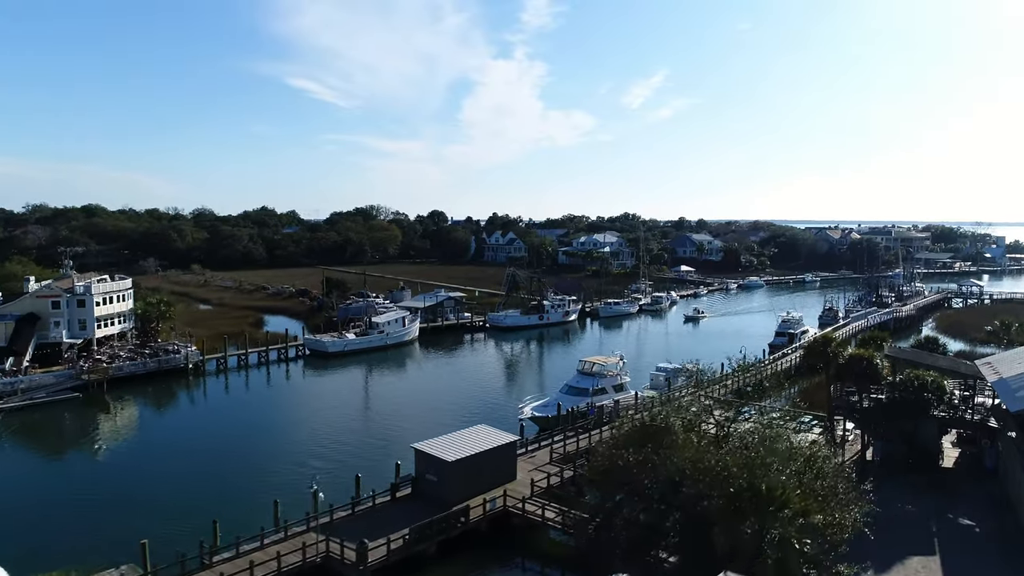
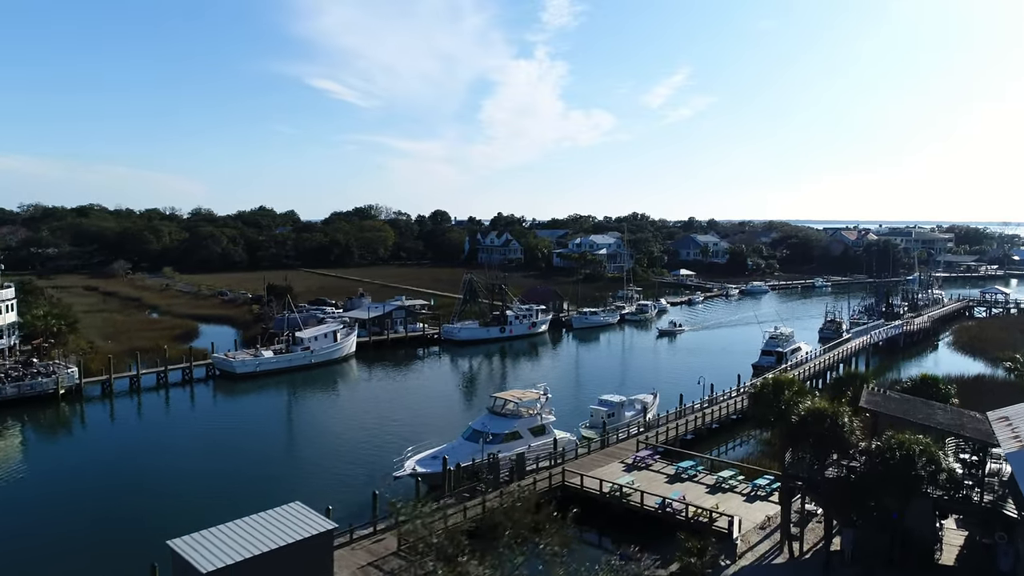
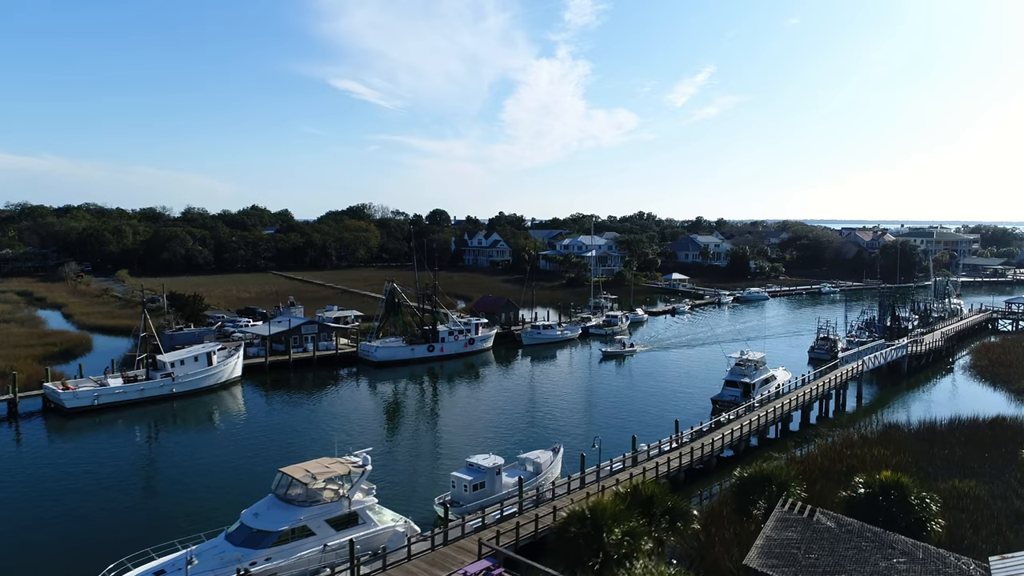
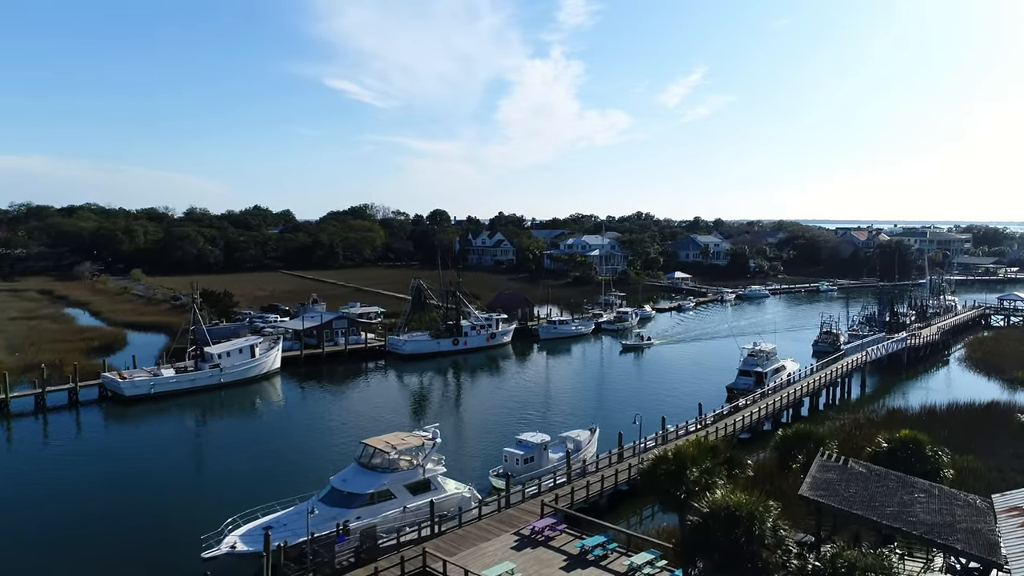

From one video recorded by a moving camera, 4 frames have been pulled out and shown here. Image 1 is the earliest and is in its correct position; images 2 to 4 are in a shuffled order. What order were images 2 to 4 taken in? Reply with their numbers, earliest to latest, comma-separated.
2, 4, 3
